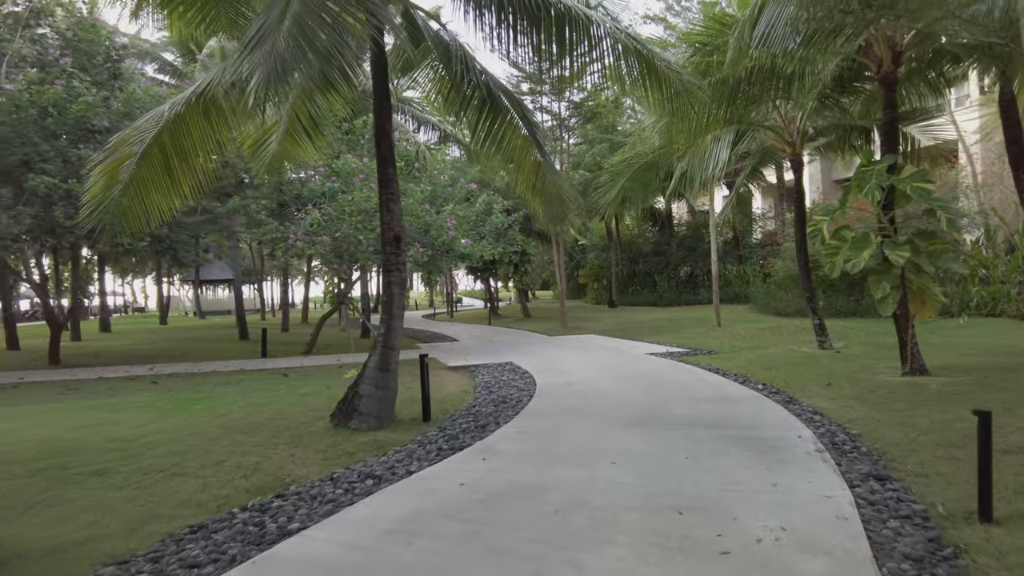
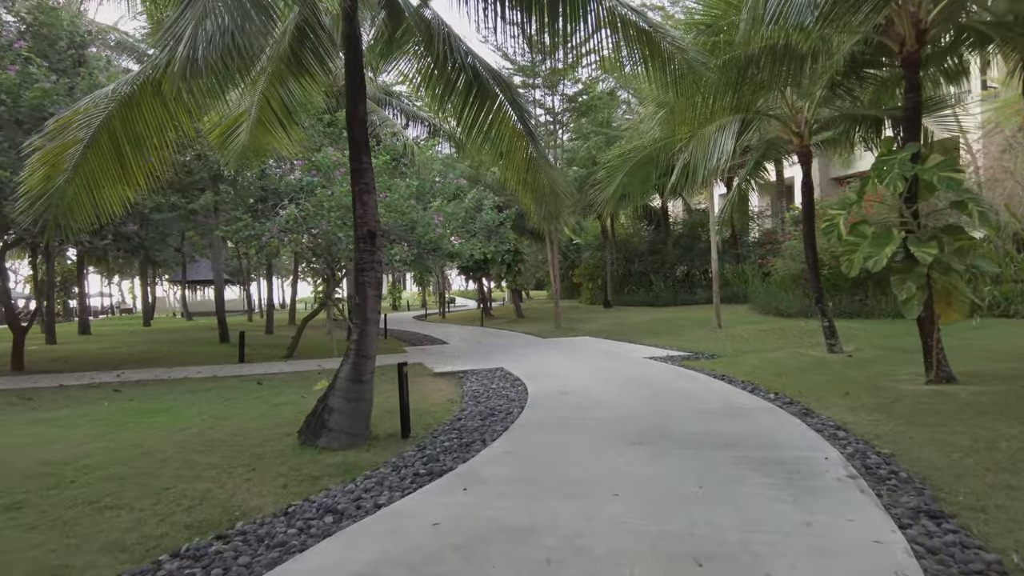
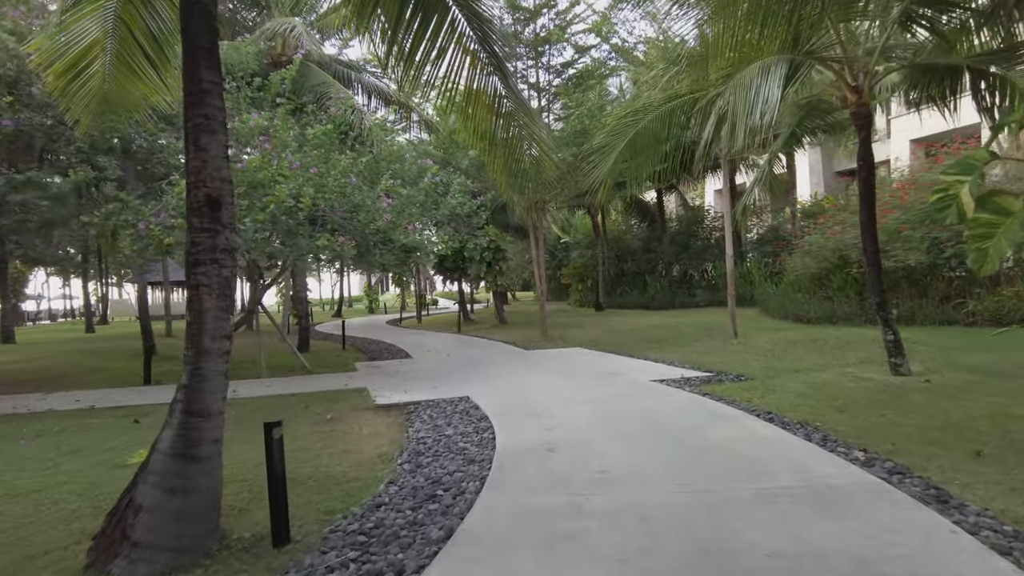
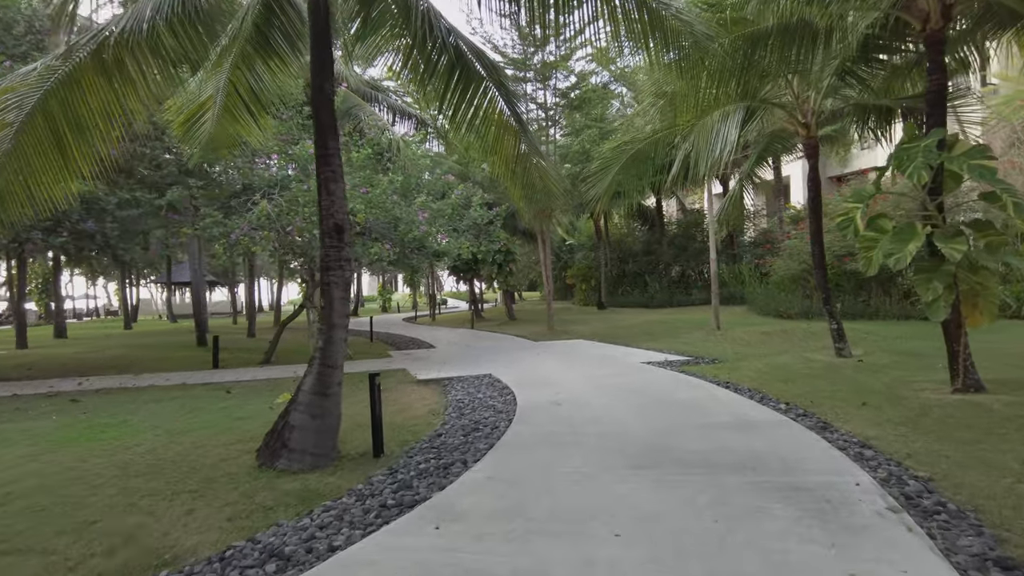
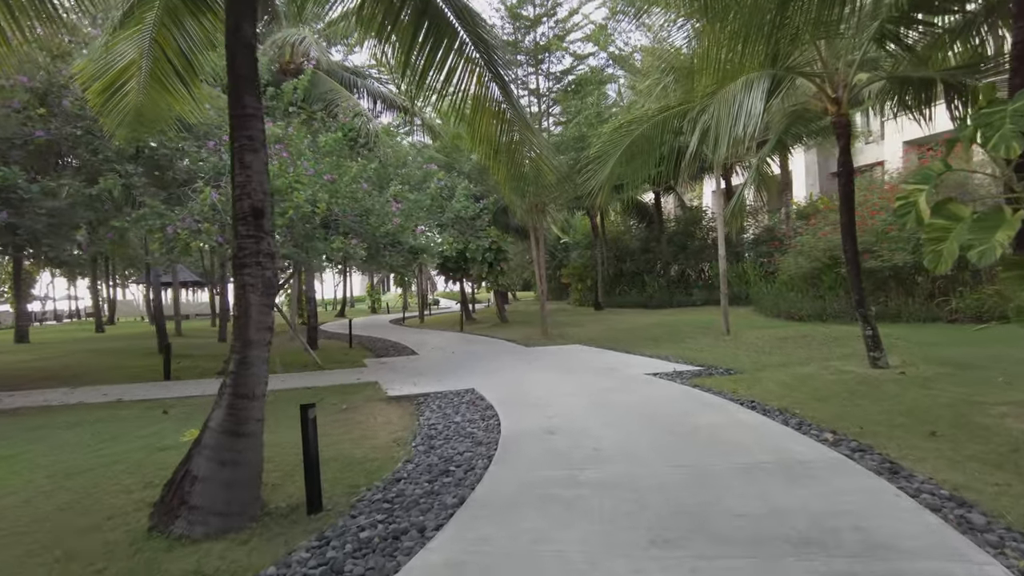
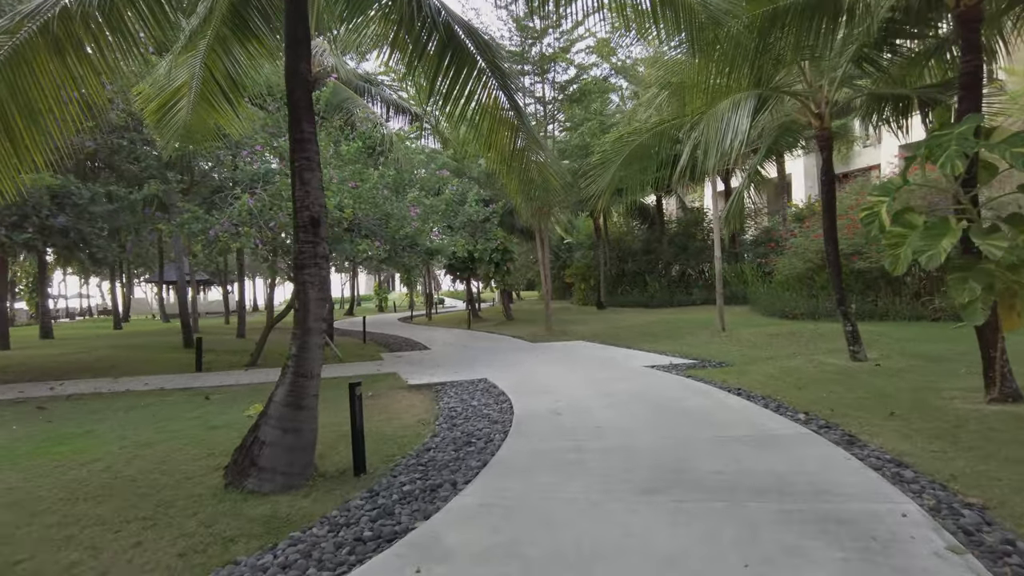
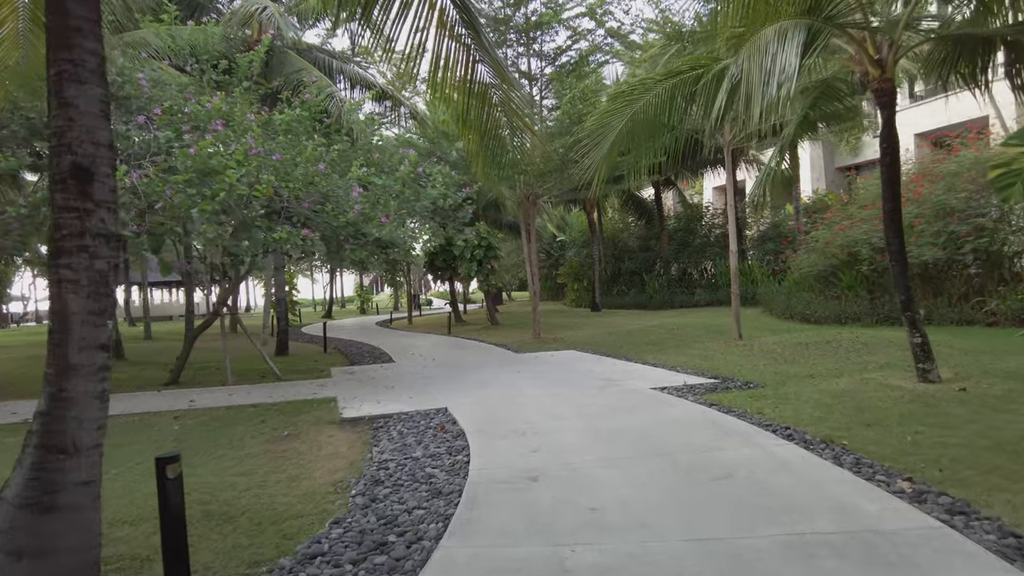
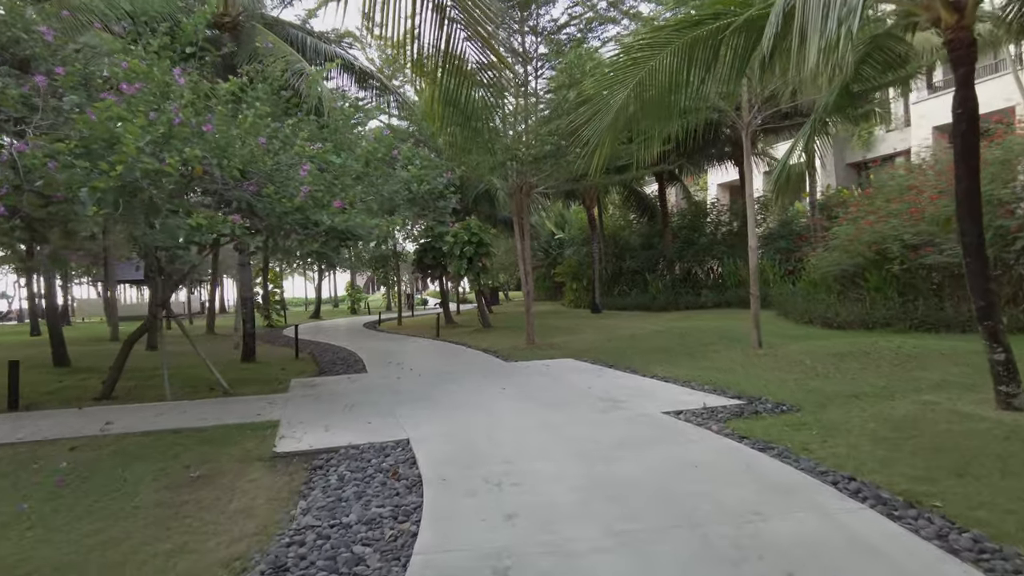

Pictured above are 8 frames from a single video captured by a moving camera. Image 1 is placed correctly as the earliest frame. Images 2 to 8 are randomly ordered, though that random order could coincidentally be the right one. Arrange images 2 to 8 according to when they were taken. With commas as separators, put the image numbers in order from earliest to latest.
2, 4, 6, 5, 3, 7, 8
